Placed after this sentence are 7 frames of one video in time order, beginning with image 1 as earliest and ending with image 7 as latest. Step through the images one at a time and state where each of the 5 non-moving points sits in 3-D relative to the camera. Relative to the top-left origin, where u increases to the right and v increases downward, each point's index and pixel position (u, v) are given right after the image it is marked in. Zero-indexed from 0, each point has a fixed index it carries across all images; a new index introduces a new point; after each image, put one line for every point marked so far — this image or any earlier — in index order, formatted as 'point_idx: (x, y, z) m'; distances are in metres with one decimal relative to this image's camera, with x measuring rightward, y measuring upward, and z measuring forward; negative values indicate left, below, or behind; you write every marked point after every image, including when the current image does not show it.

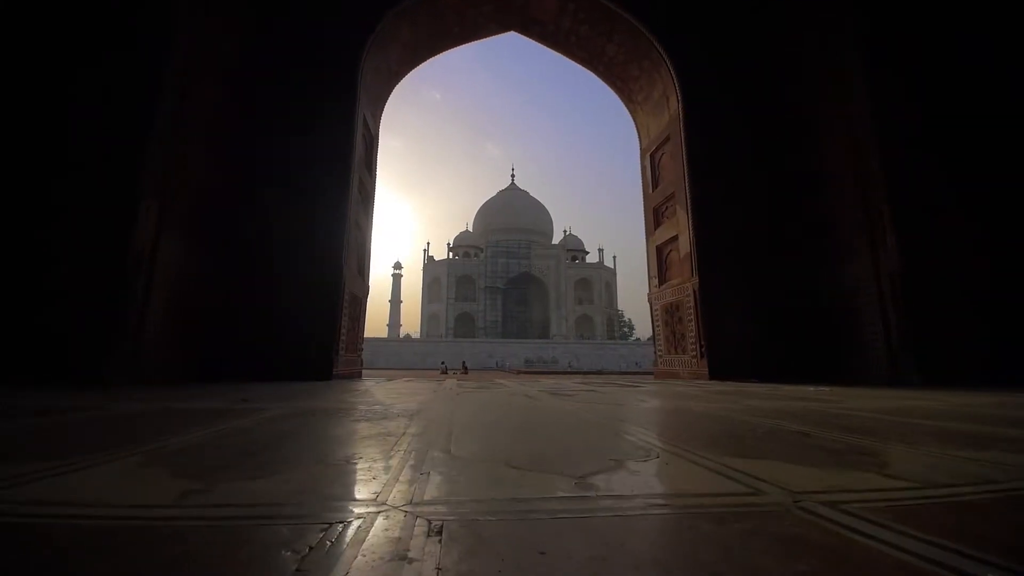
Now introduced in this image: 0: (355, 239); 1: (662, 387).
0: (-1.9, +0.6, +5.4) m
1: (+1.3, -0.8, +3.8) m
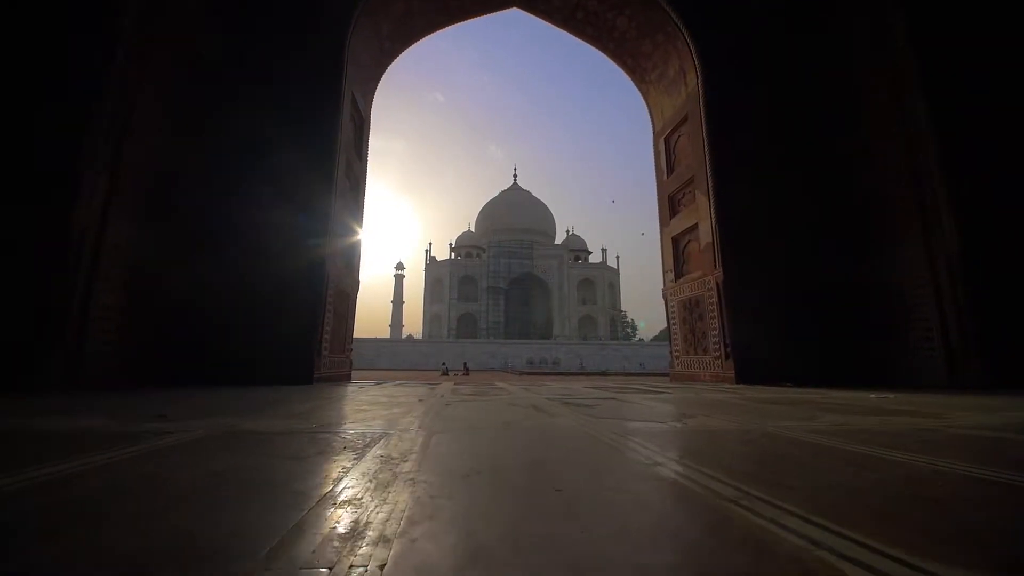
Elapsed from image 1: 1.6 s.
0: (-1.8, +0.6, +5.0) m
1: (+1.3, -0.8, +3.3) m
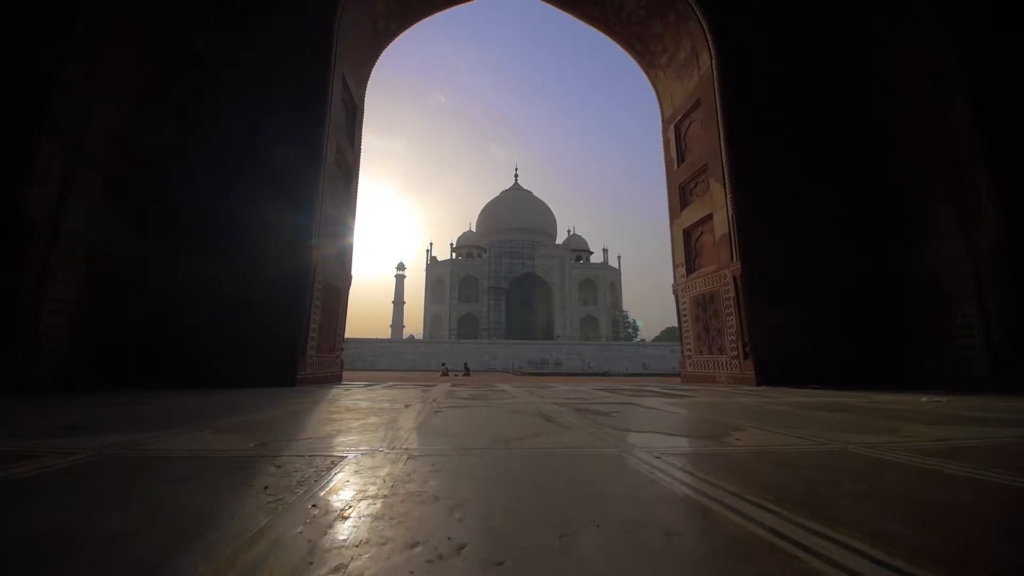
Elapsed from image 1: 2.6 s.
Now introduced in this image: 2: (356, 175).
0: (-1.8, +0.7, +4.7) m
1: (+1.3, -0.7, +3.0) m
2: (-1.8, +1.3, +5.3) m
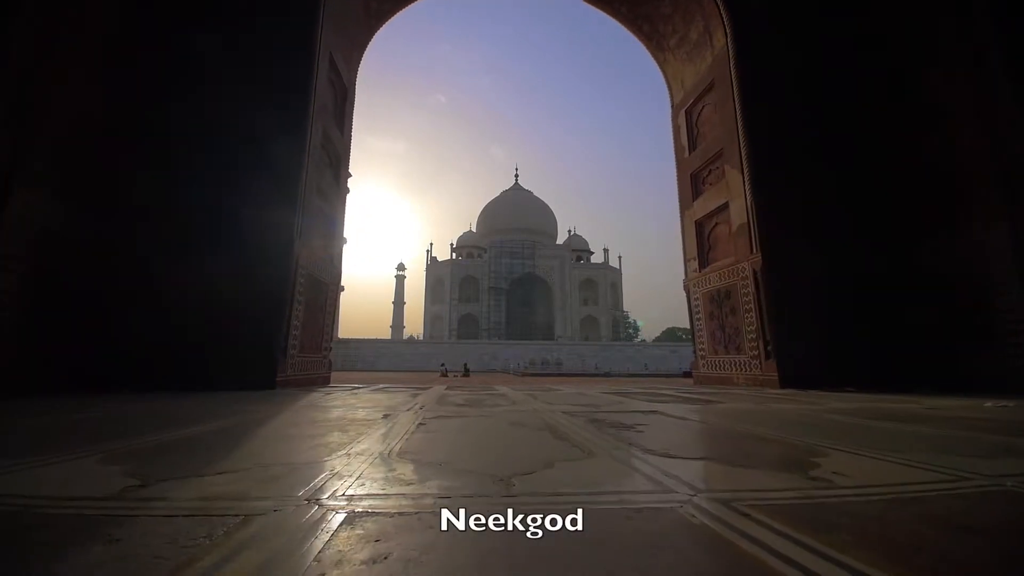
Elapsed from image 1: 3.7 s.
0: (-1.8, +0.7, +4.3) m
1: (+1.3, -0.7, +2.7) m
2: (-1.8, +1.4, +5.0) m
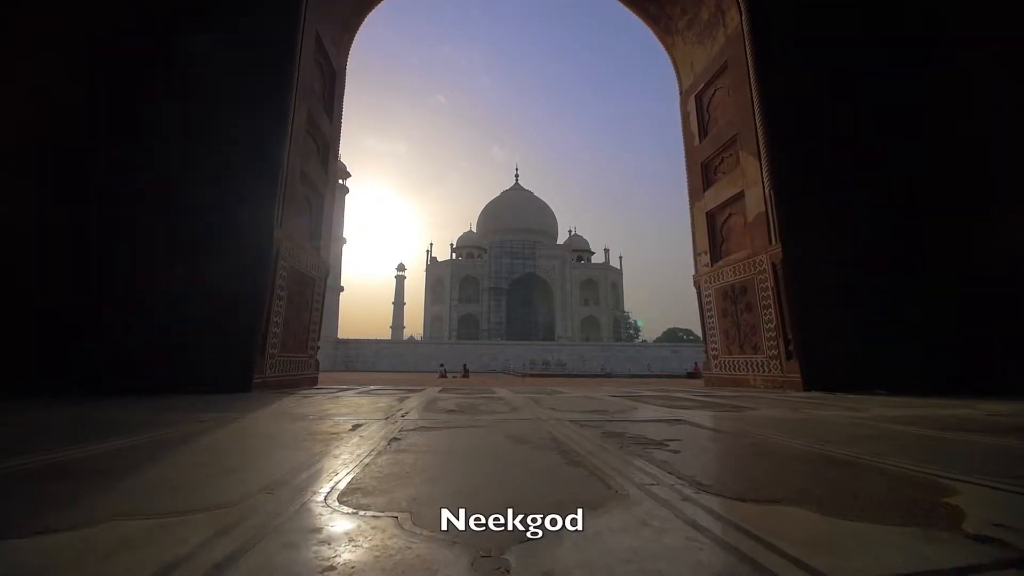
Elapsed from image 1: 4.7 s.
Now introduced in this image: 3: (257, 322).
0: (-1.8, +0.8, +4.0) m
1: (+1.3, -0.6, +2.4) m
2: (-1.8, +1.4, +4.7) m
3: (-1.8, -0.3, +3.2) m
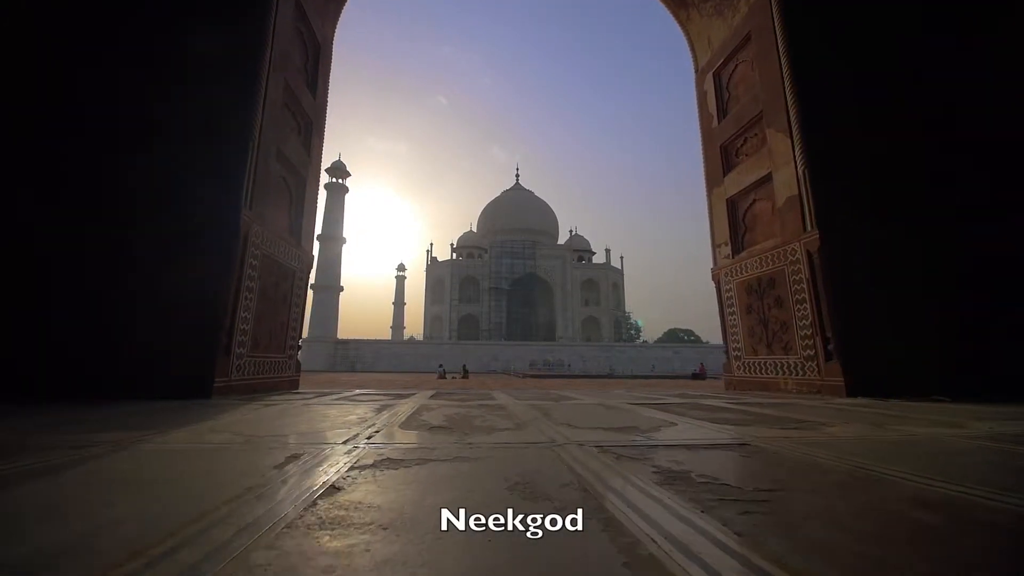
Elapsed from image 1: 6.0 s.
0: (-1.8, +0.8, +3.6) m
1: (+1.3, -0.5, +2.0) m
2: (-1.8, +1.5, +4.3) m
3: (-1.8, -0.2, +2.8) m
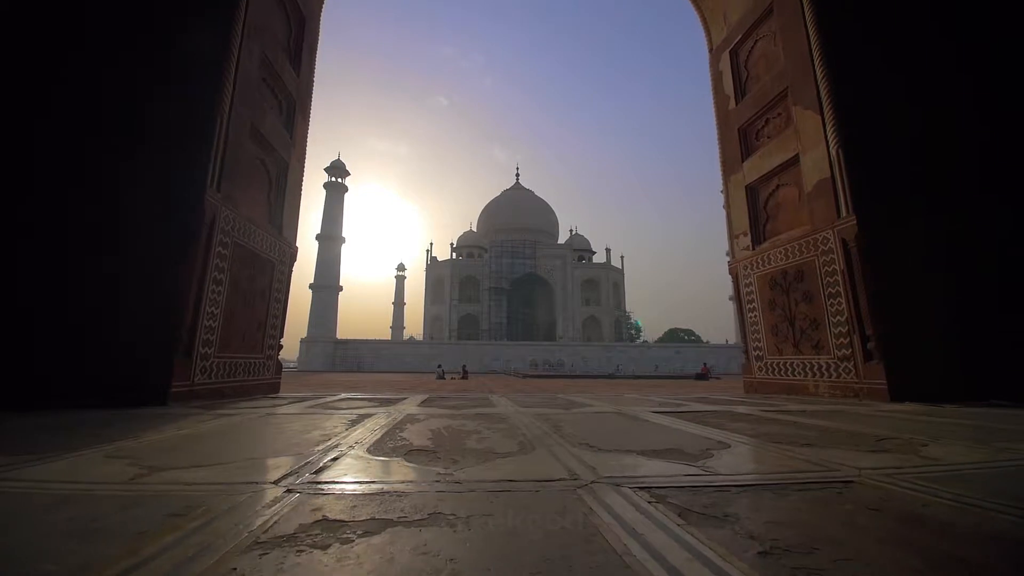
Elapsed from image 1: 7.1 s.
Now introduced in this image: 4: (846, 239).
0: (-1.8, +0.9, +3.3) m
1: (+1.3, -0.5, +1.6) m
2: (-1.8, +1.5, +3.9) m
3: (-1.8, -0.2, +2.5) m
4: (+2.1, +0.3, +2.9) m
